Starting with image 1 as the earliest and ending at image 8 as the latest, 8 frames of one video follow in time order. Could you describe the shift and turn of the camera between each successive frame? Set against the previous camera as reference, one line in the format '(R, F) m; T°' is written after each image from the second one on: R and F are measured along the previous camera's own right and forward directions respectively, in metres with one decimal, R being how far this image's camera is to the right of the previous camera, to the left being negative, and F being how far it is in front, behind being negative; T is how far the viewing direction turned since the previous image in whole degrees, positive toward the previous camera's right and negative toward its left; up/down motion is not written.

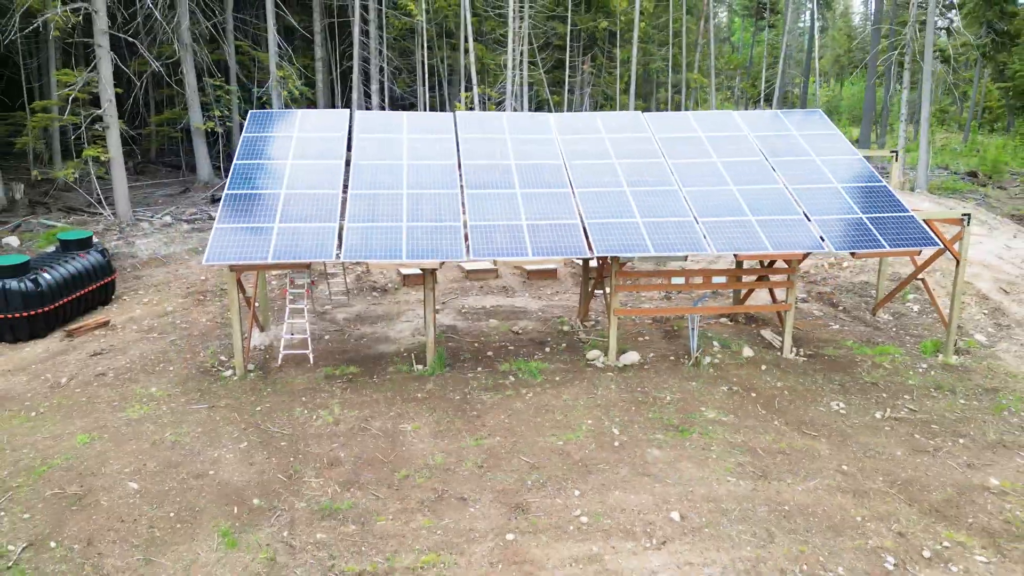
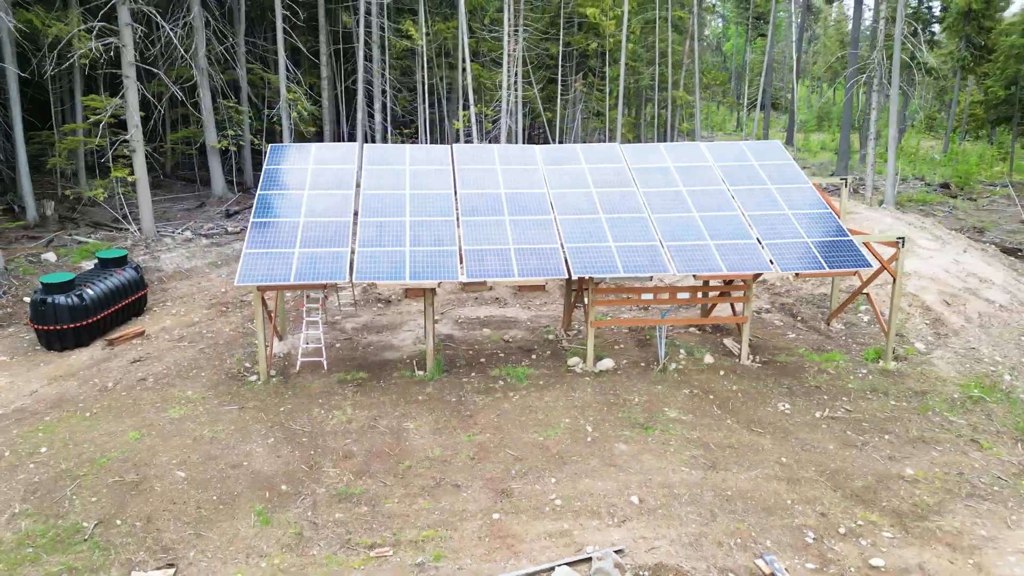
(+0.1, -1.0) m; 0°
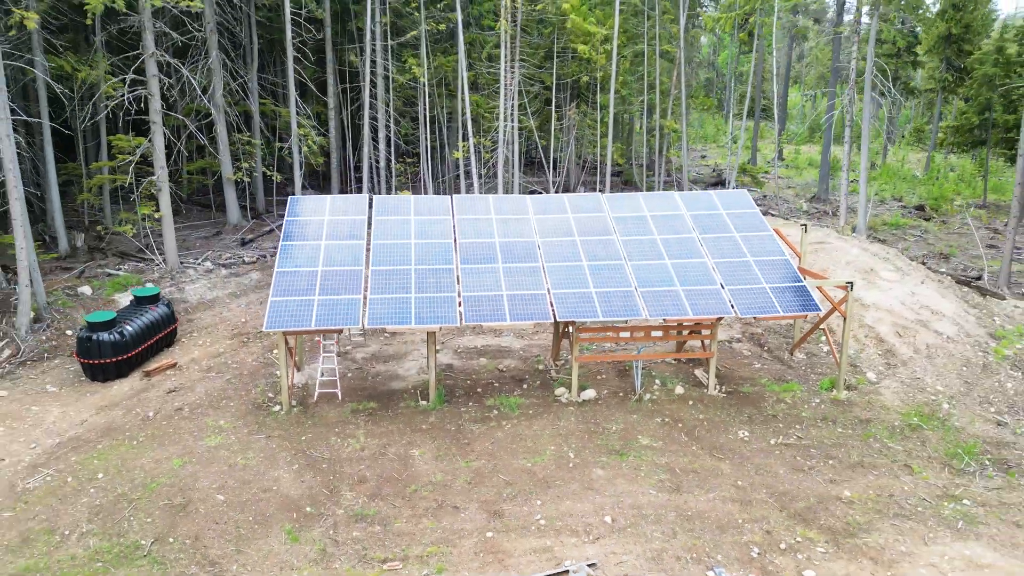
(+0.1, -1.1) m; 0°
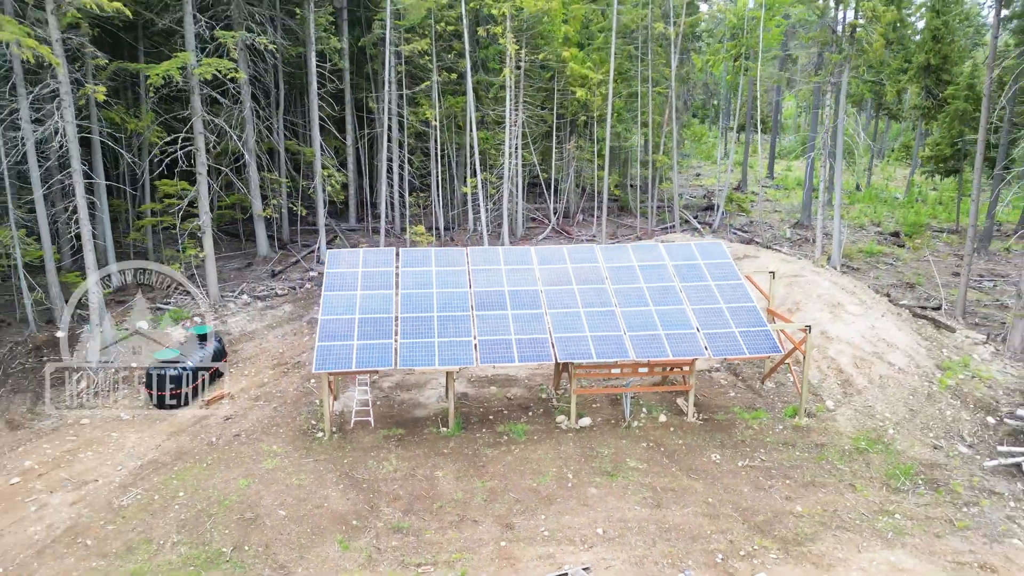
(-0.1, -1.7) m; 0°
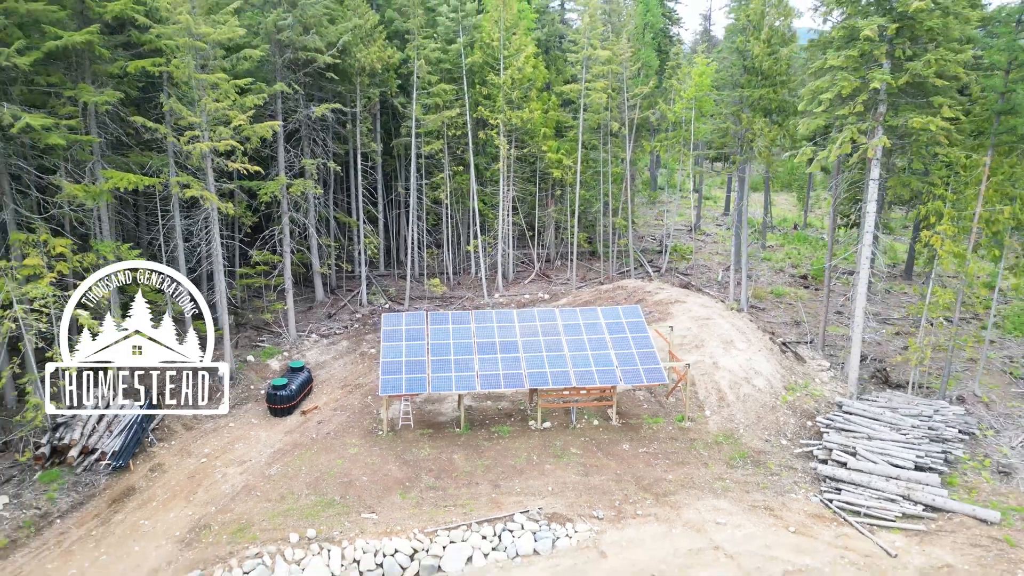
(+0.3, -6.6) m; 0°
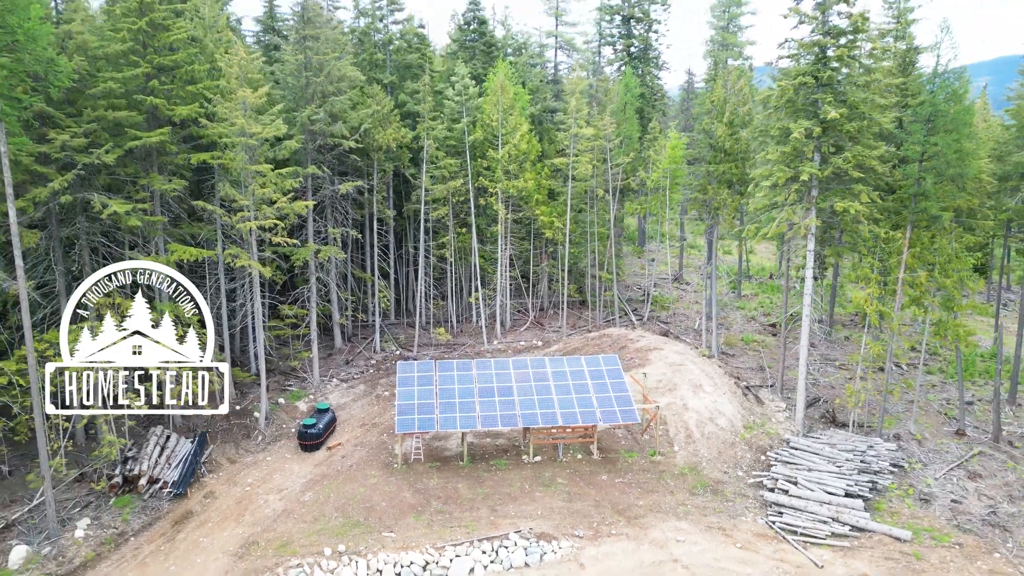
(+0.1, -3.3) m; 0°
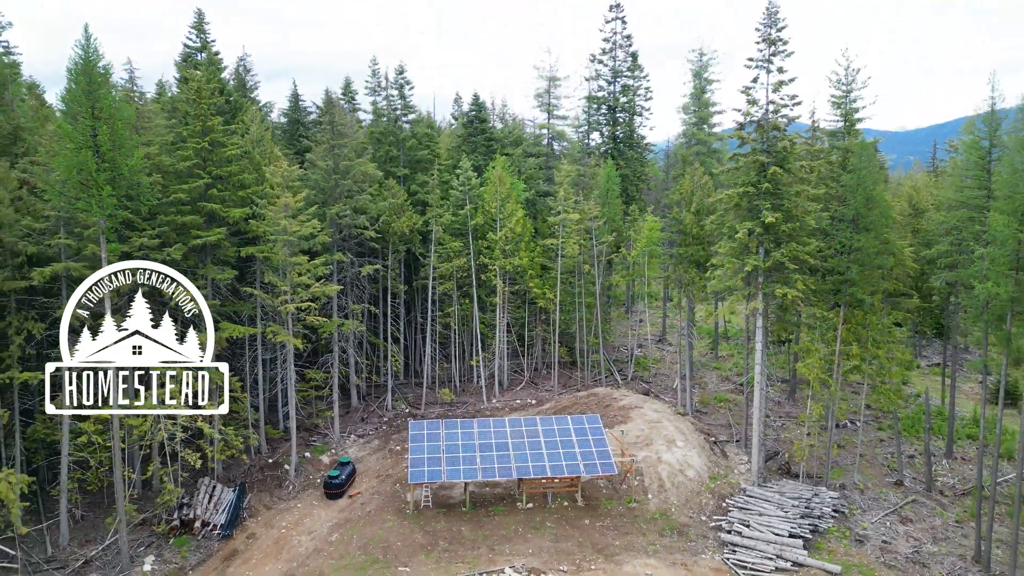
(+0.2, -3.9) m; 0°
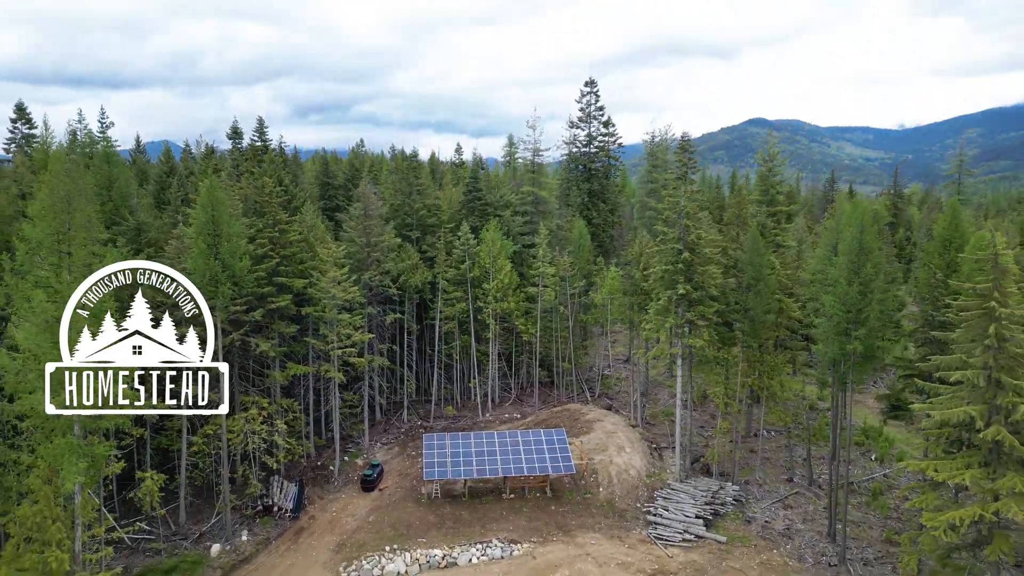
(+0.6, -9.0) m; 0°
